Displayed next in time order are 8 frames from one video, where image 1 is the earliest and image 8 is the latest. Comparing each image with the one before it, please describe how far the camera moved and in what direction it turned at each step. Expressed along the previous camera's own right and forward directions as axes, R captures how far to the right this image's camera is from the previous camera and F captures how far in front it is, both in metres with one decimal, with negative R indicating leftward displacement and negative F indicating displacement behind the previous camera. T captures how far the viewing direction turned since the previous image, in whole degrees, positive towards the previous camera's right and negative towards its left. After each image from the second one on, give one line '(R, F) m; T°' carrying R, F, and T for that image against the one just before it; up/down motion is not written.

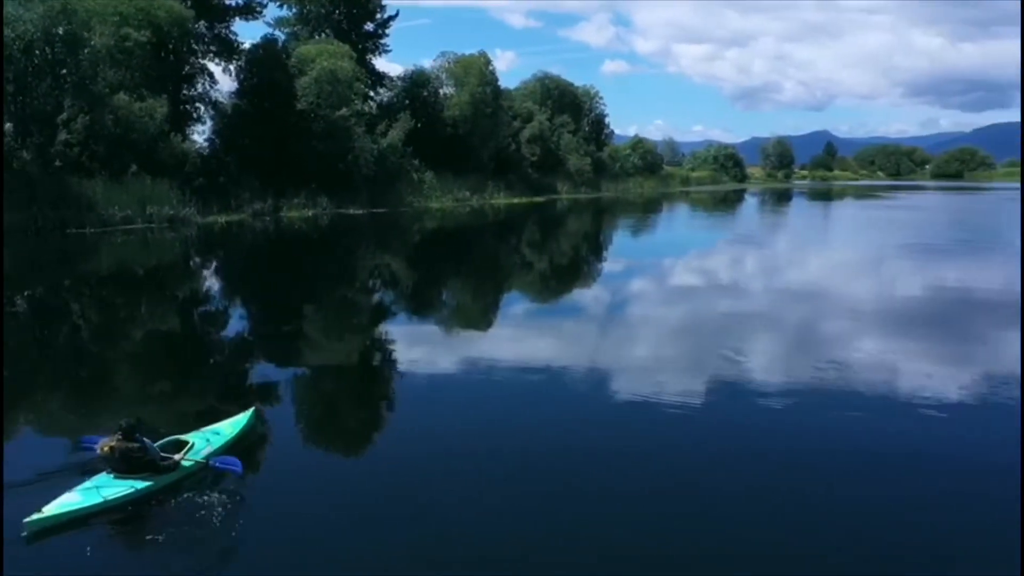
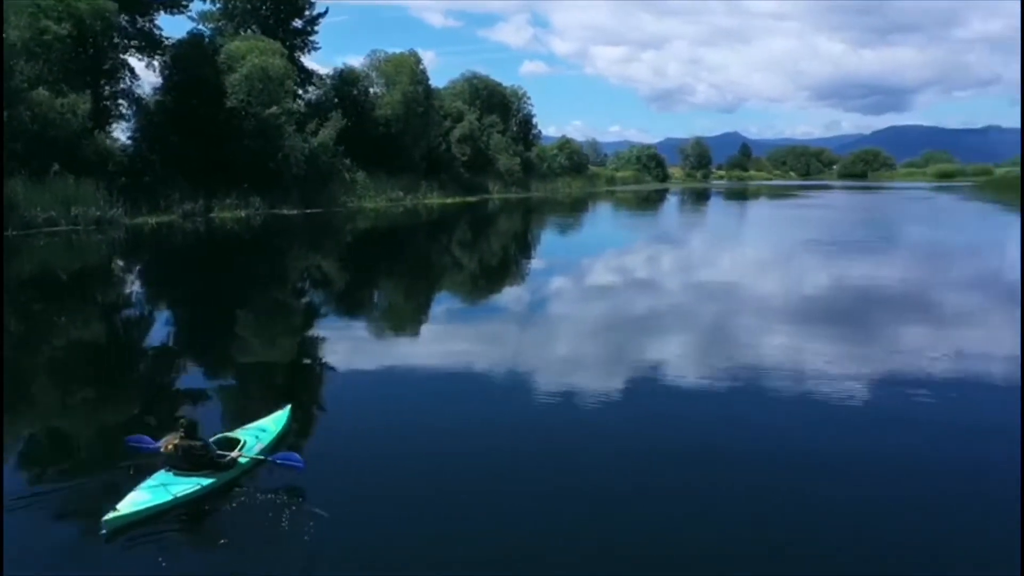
(-0.4, 0.0) m; +5°
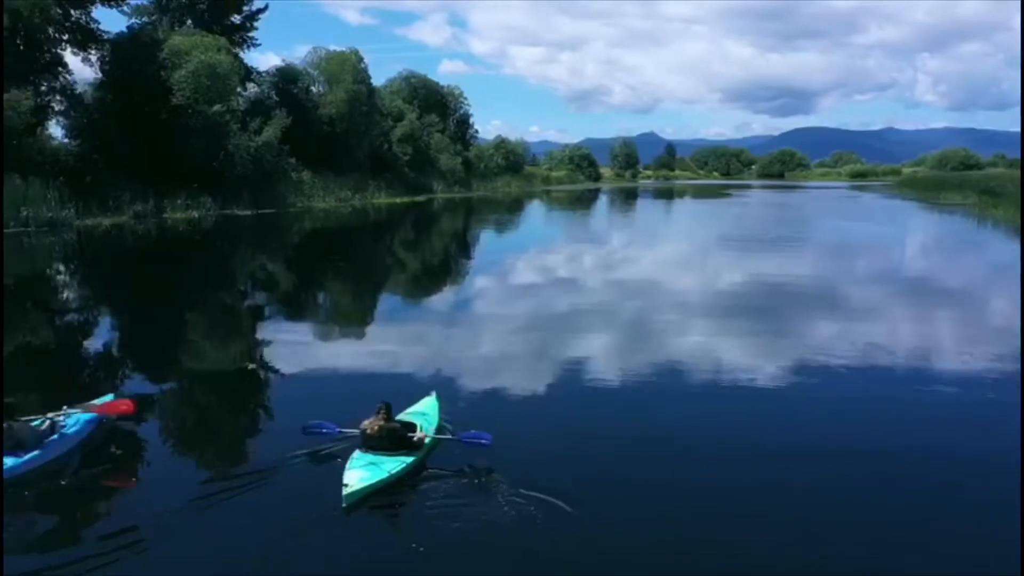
(-0.9, 0.0) m; +5°
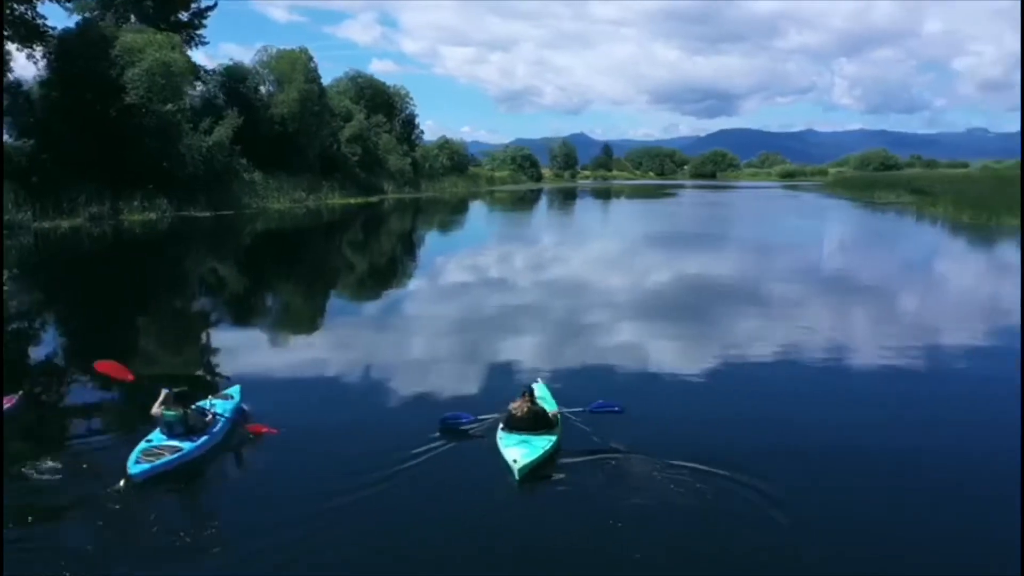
(-0.7, -0.2) m; +5°
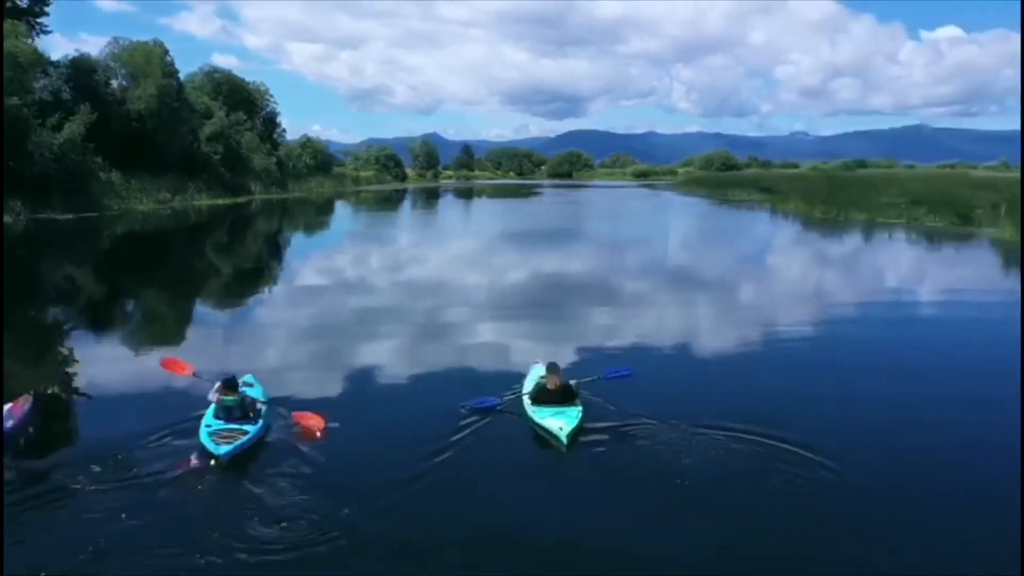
(-0.7, +0.2) m; +10°
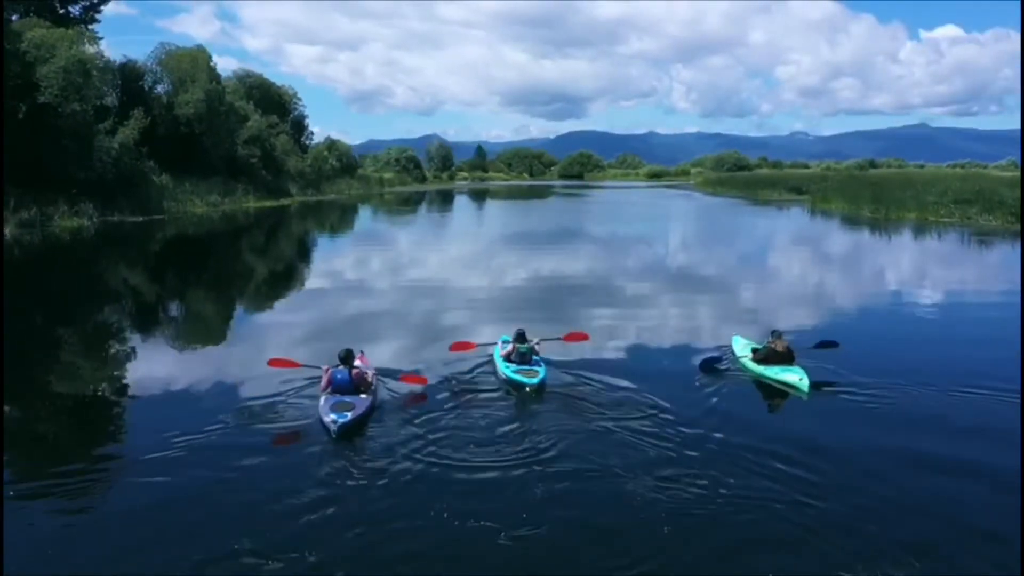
(-1.2, -0.5) m; 0°
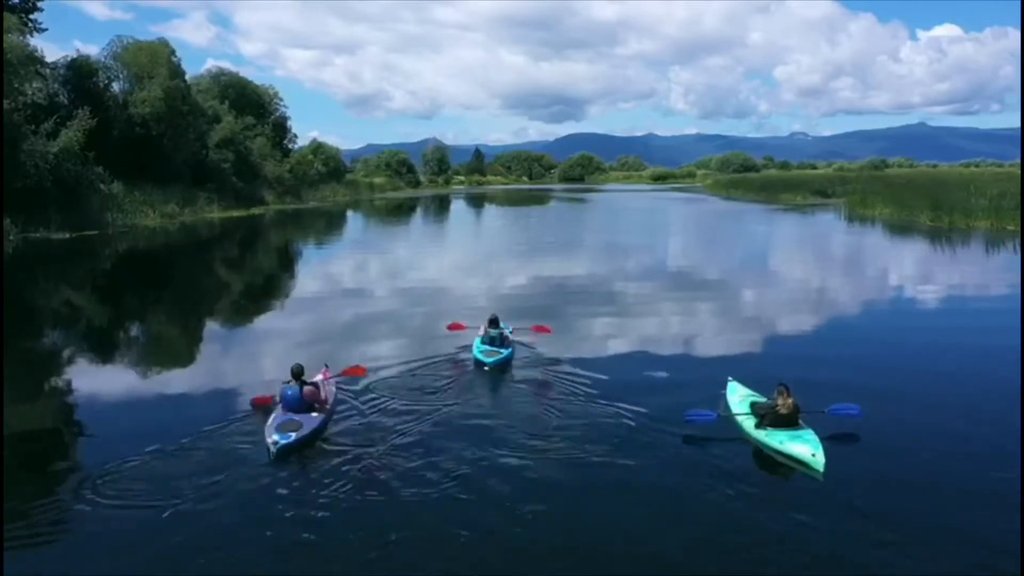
(+0.1, +2.8) m; 0°
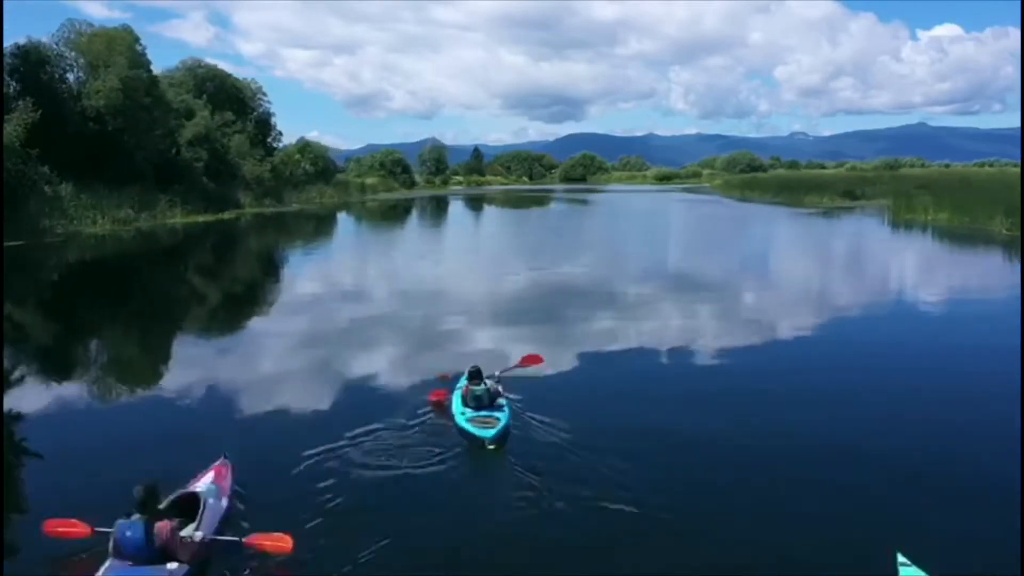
(0.0, +2.4) m; 0°
